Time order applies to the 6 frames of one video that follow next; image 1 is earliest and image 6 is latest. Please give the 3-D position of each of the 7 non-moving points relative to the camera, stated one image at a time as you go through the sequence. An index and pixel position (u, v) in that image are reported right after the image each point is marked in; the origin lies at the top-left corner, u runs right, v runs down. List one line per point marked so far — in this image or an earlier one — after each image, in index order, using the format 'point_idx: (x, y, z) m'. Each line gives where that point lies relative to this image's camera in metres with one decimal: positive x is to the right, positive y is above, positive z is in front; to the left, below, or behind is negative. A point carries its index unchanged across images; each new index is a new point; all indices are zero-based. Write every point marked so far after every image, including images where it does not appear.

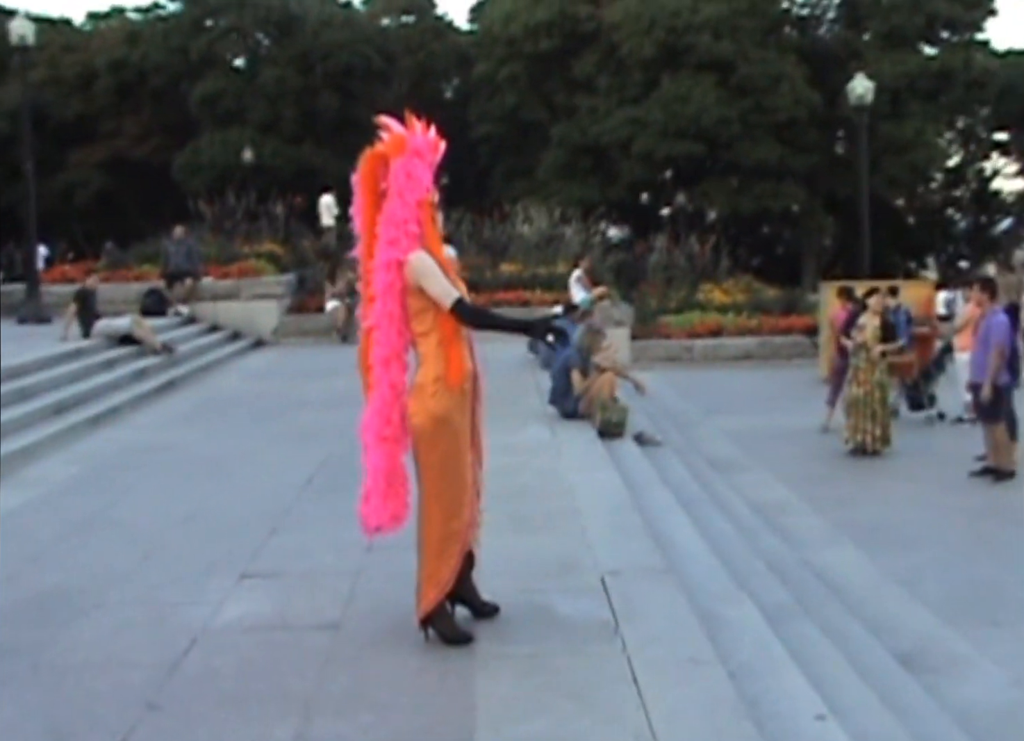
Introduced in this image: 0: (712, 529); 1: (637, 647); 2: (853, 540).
0: (+1.2, -1.0, +6.8) m
1: (+0.4, -0.9, +3.5) m
2: (+2.5, -1.2, +8.1) m
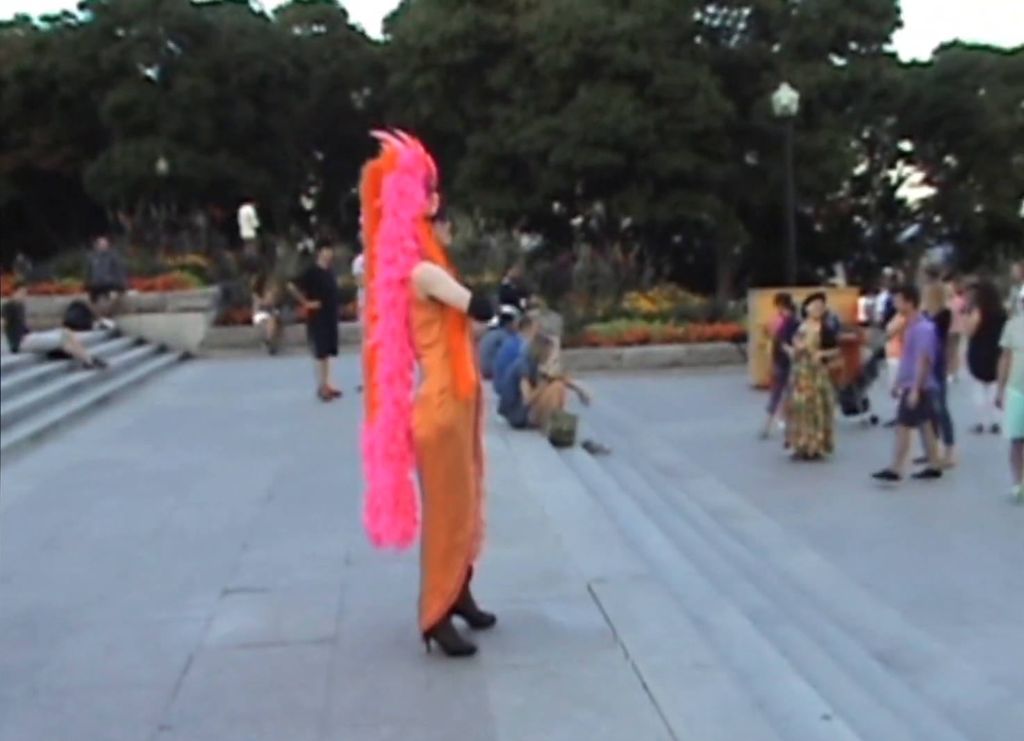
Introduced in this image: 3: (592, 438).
0: (+1.0, -1.0, +6.9) m
1: (+0.4, -0.9, +3.6) m
2: (+2.2, -1.3, +8.2) m
3: (+0.9, -0.8, +13.3) m
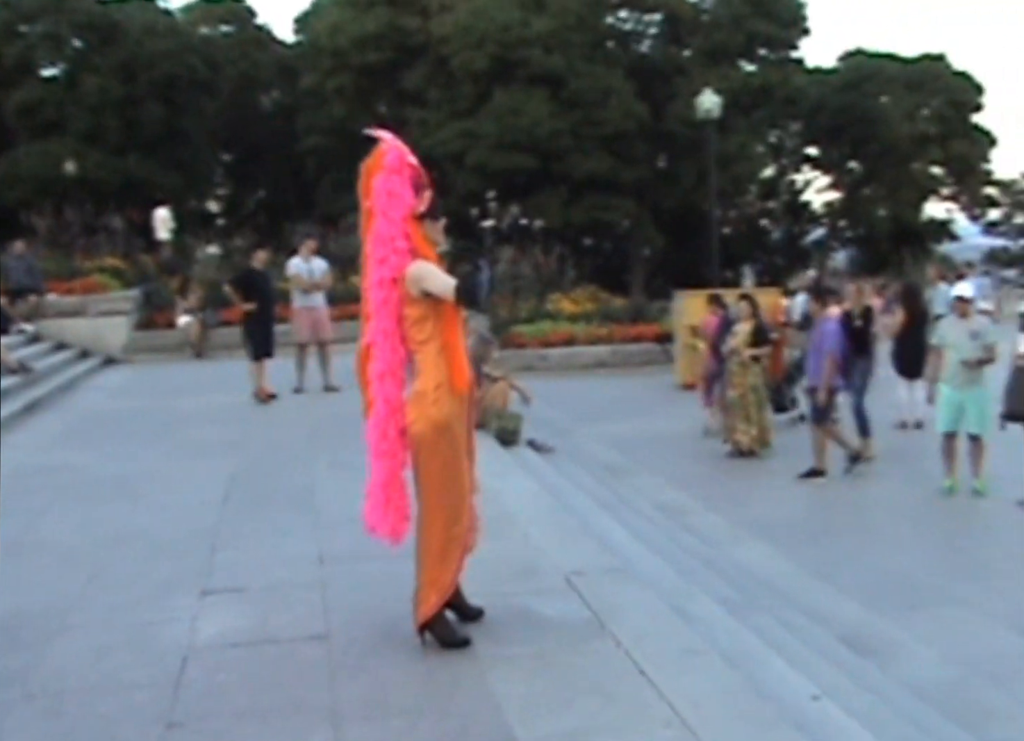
0: (+0.8, -1.0, +7.0) m
1: (+0.4, -0.9, +3.6) m
2: (+1.8, -1.2, +8.4) m
3: (+0.3, -0.8, +13.4) m
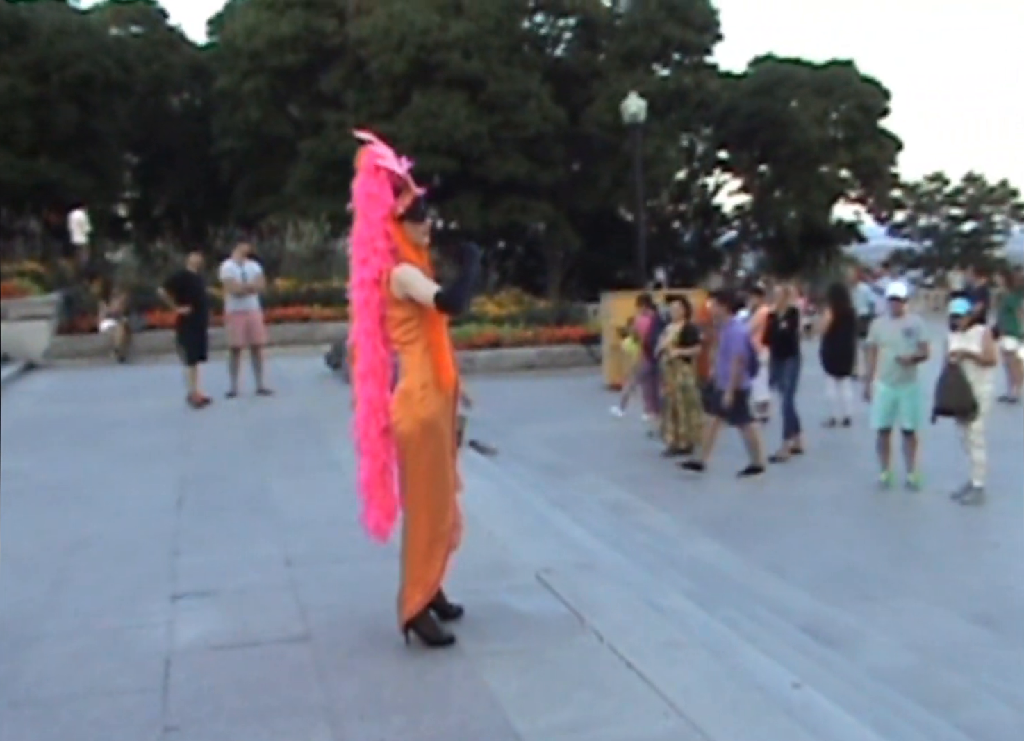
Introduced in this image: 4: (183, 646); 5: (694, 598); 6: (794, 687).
0: (+0.5, -1.0, +7.1) m
1: (+0.3, -0.9, +3.7) m
2: (+1.5, -1.2, +8.5) m
3: (-0.4, -0.8, +13.4) m
4: (-1.1, -0.9, +3.6) m
5: (+0.8, -1.0, +5.1) m
6: (+0.9, -1.0, +3.4) m
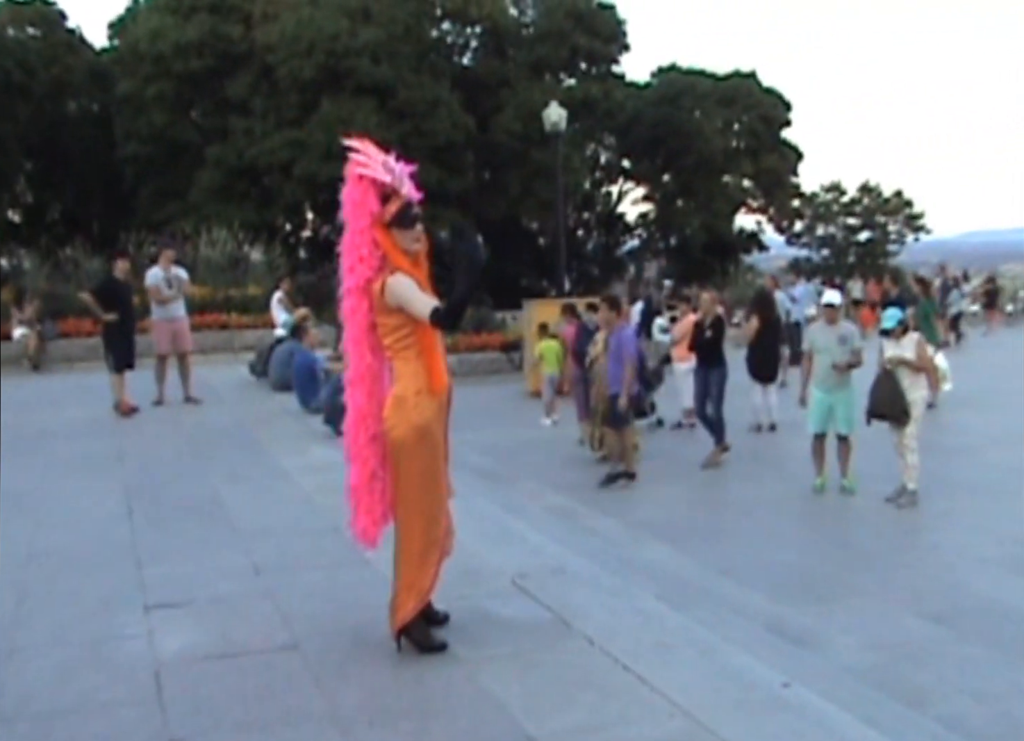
0: (+0.2, -1.0, +7.1) m
1: (+0.3, -0.9, +3.7) m
2: (+1.1, -1.3, +8.6) m
3: (-1.2, -0.9, +13.4) m
4: (-1.1, -0.9, +3.5) m
5: (+0.7, -1.1, +5.2) m
6: (+0.8, -1.0, +3.5) m
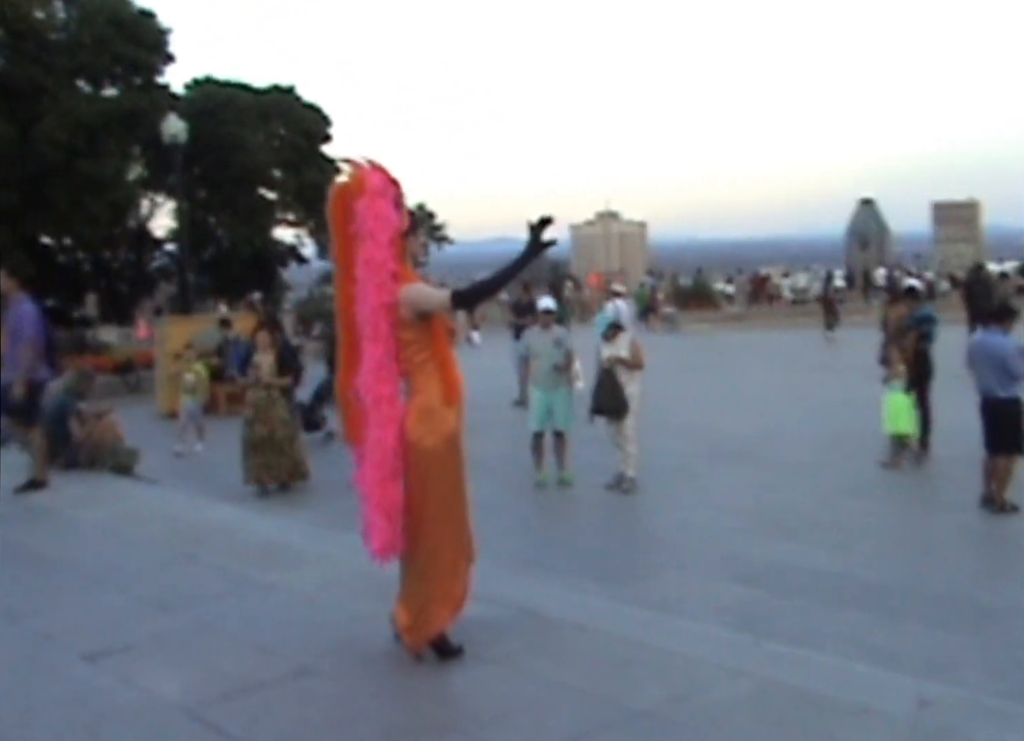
0: (-0.9, -1.1, +7.1) m
1: (+0.3, -0.9, +3.9) m
2: (-0.6, -1.4, +8.9) m
3: (-4.3, -1.2, +12.6) m
4: (-1.0, -1.0, +3.3) m
5: (+0.1, -1.1, +5.5) m
6: (+0.9, -1.0, +3.9) m
